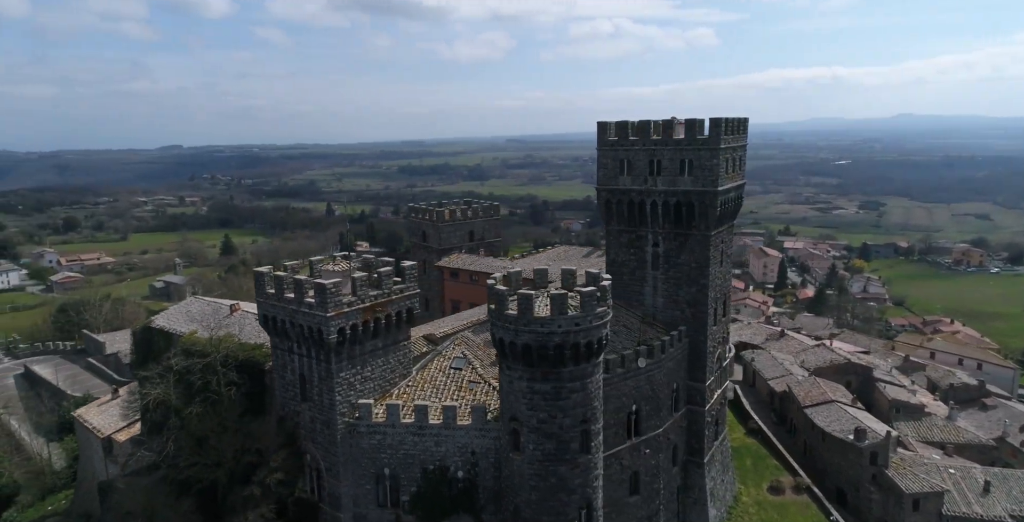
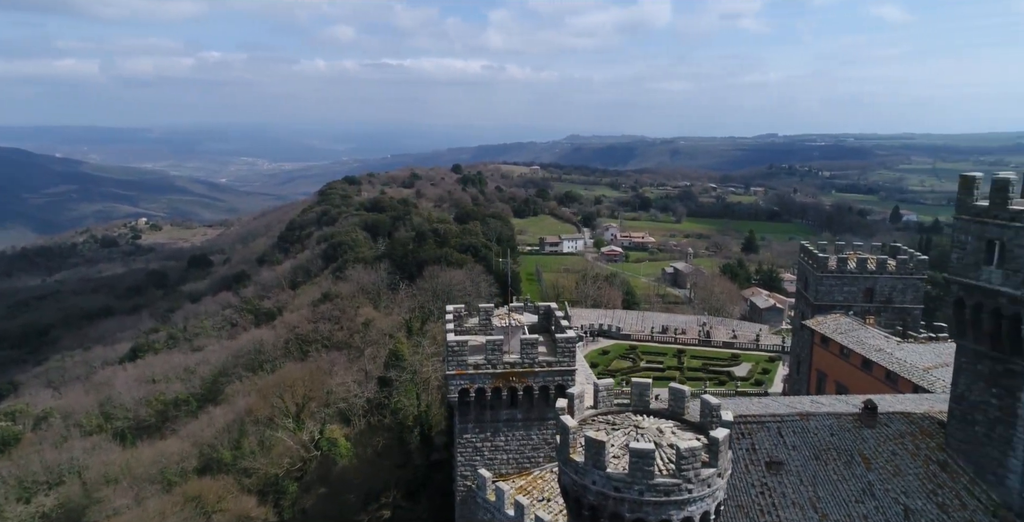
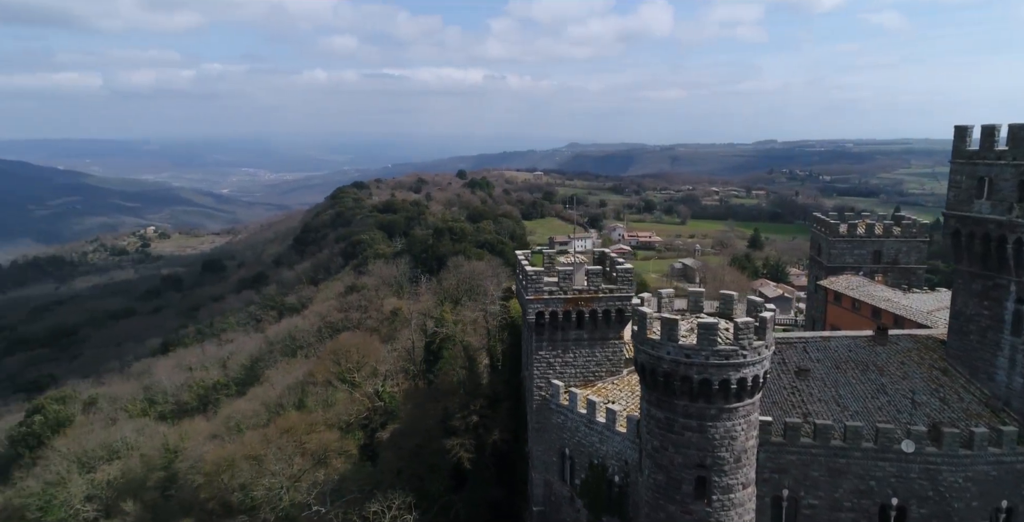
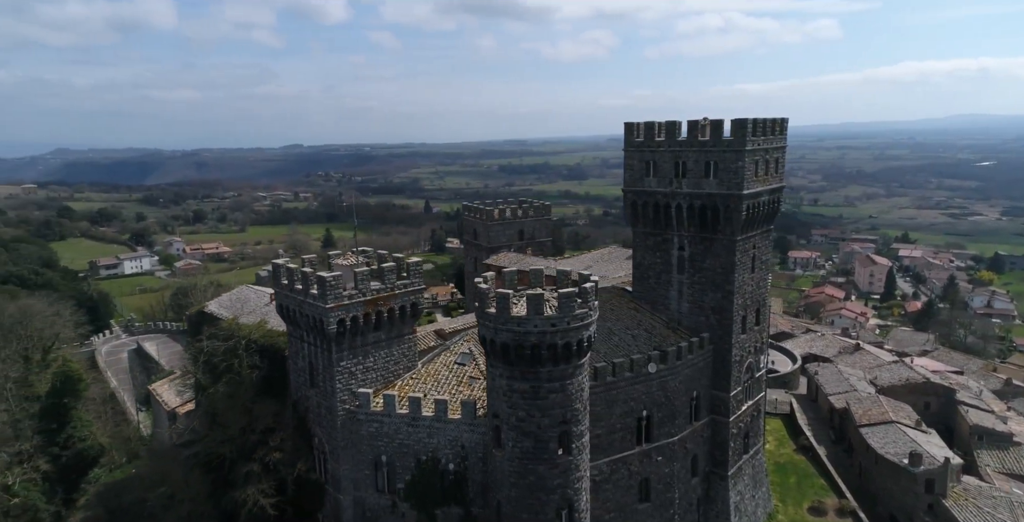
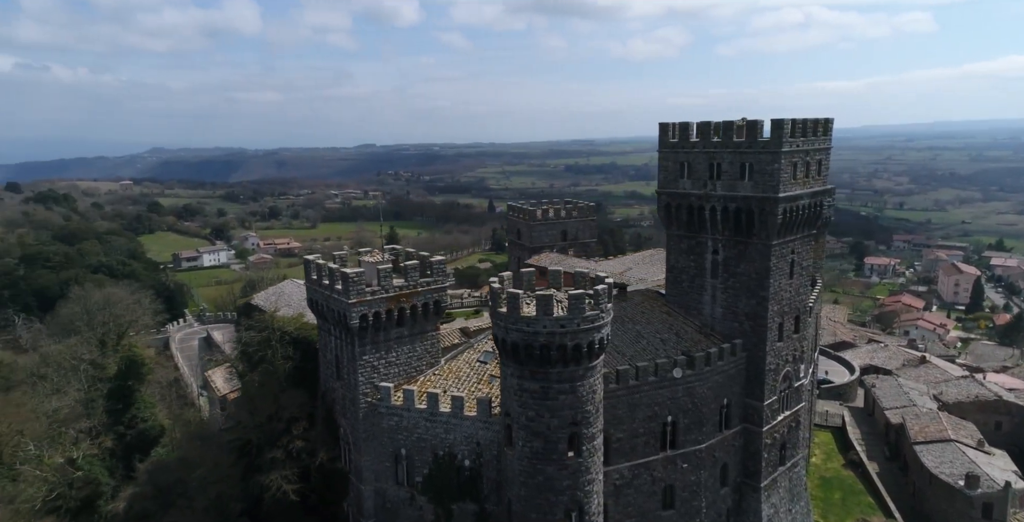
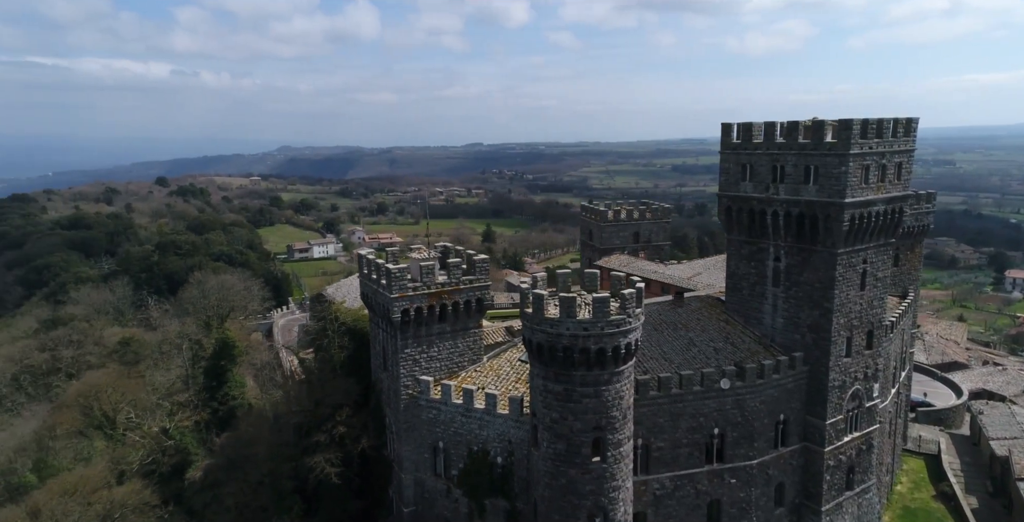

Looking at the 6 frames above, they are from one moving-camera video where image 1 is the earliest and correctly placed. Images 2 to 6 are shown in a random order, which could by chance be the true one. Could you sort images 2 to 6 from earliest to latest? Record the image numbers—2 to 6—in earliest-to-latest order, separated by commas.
4, 5, 6, 3, 2
